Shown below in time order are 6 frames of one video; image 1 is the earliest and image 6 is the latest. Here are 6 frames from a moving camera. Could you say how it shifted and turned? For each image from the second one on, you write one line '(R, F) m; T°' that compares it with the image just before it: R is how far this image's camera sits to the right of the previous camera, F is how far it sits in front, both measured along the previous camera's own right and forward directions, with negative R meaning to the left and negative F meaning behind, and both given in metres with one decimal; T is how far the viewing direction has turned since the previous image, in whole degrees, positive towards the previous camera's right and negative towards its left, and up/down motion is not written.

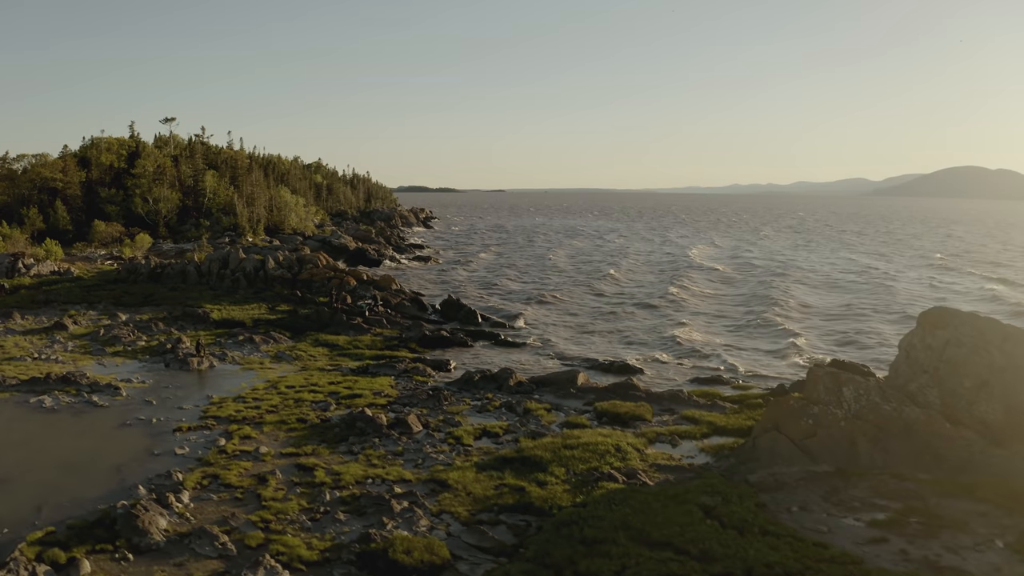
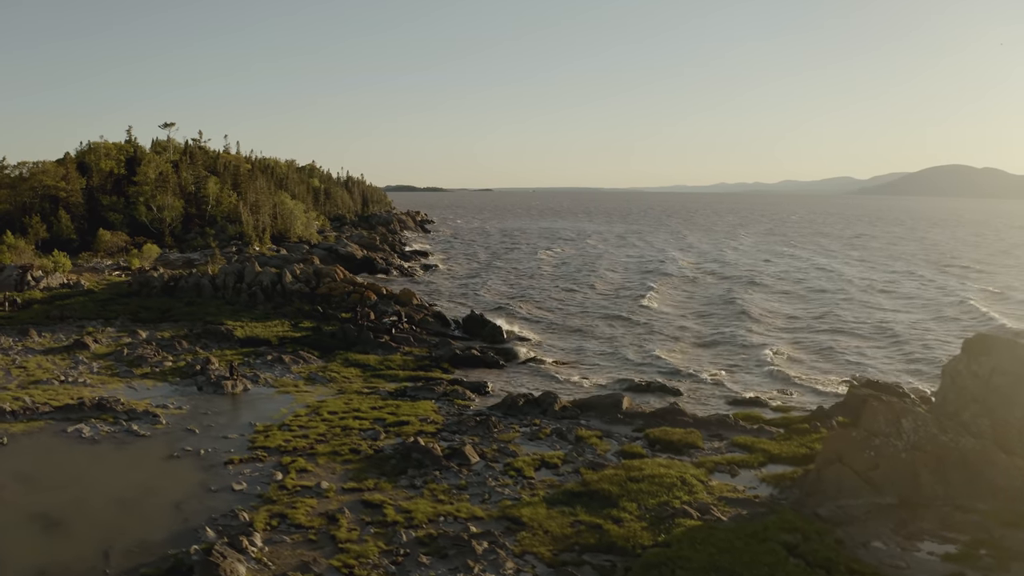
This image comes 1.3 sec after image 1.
(-2.6, +0.3) m; +1°
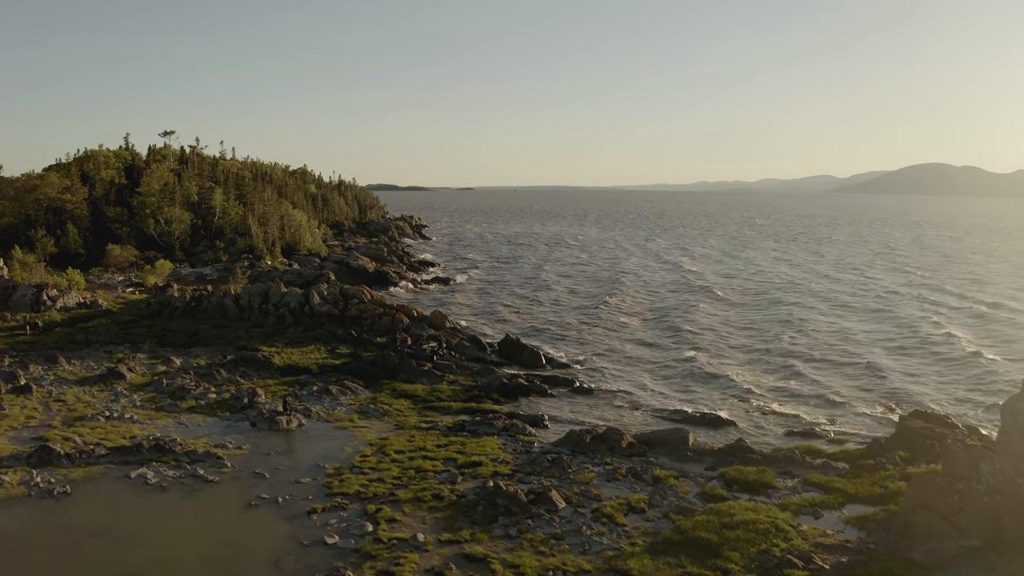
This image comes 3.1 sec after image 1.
(-3.8, +0.3) m; +2°
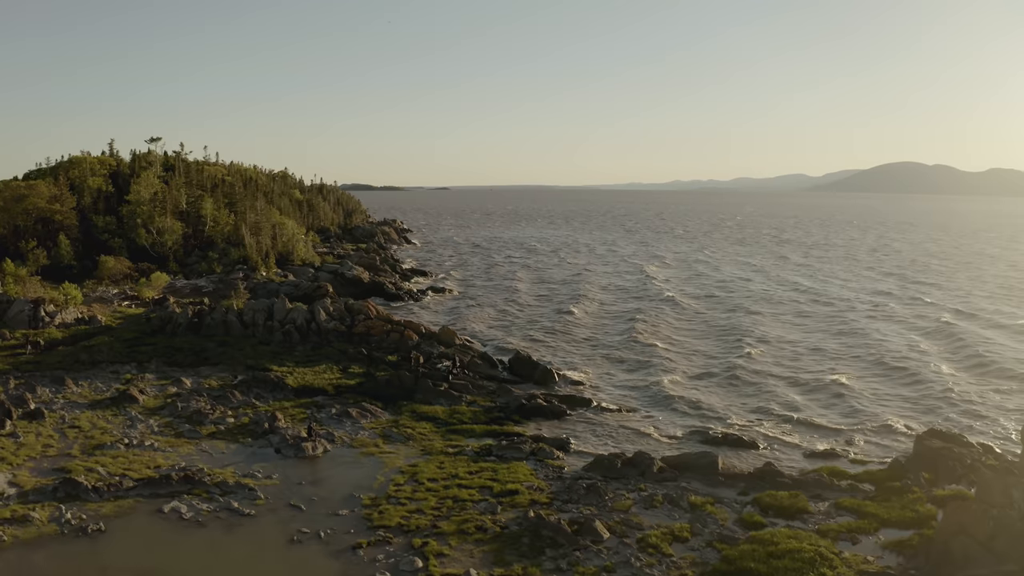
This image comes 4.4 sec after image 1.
(-2.5, +0.1) m; +2°
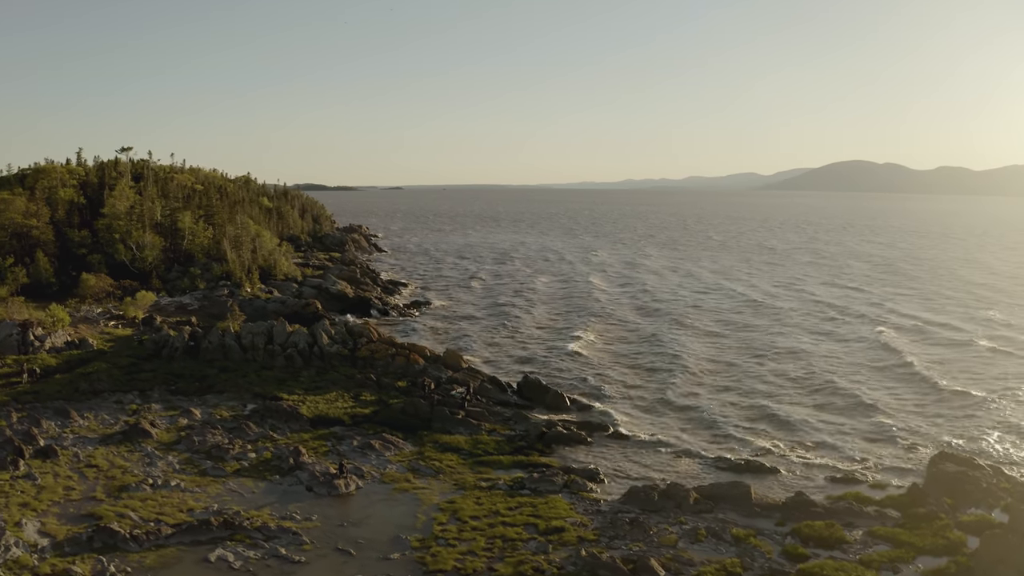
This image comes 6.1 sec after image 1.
(-3.7, +0.1) m; +4°
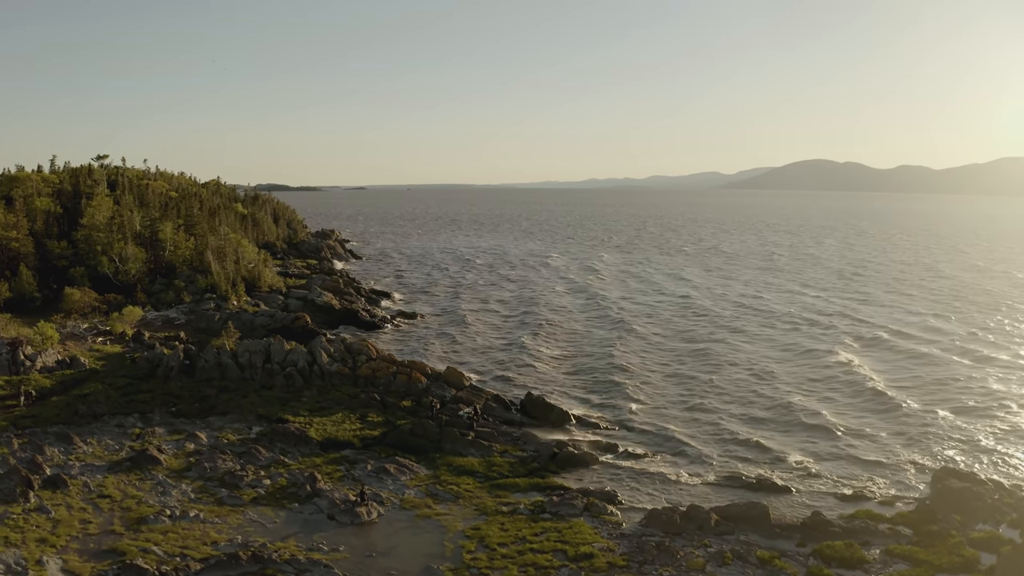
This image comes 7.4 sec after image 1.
(-2.6, -0.1) m; +3°
